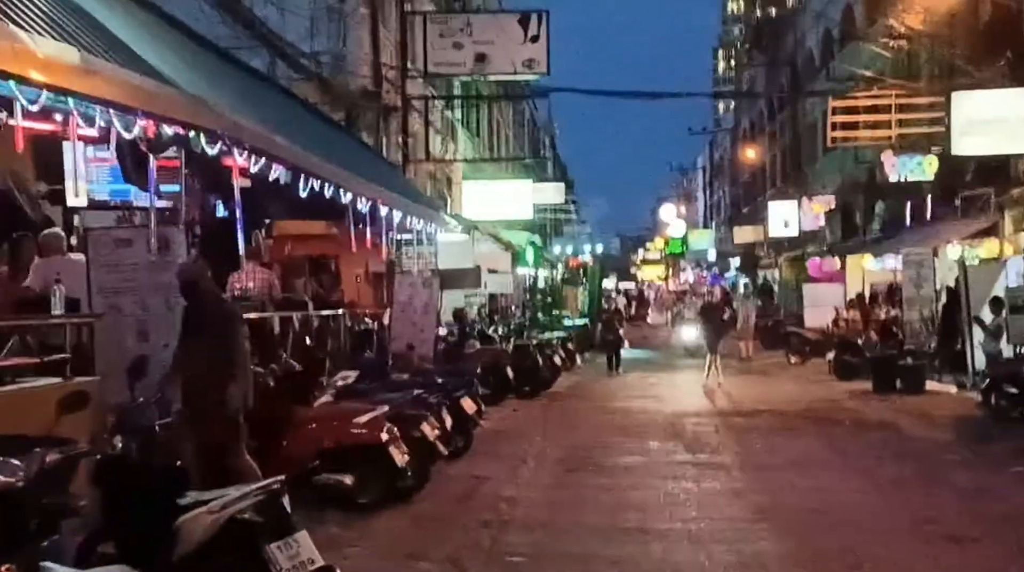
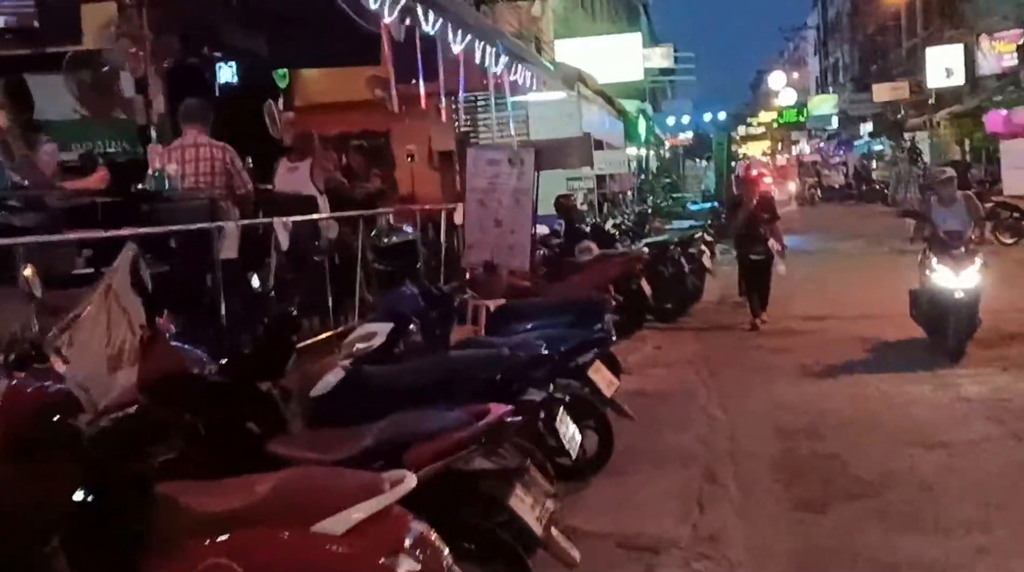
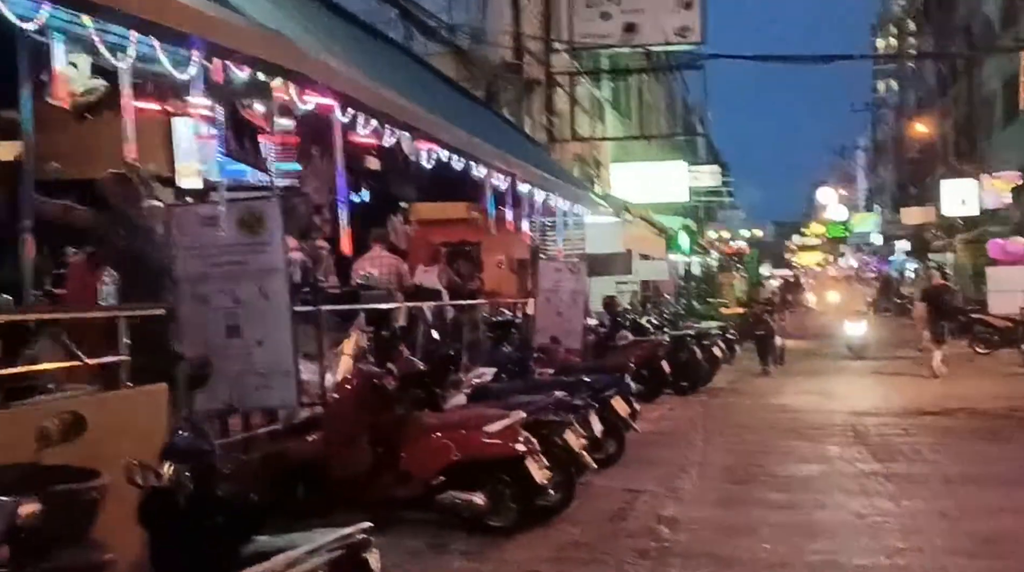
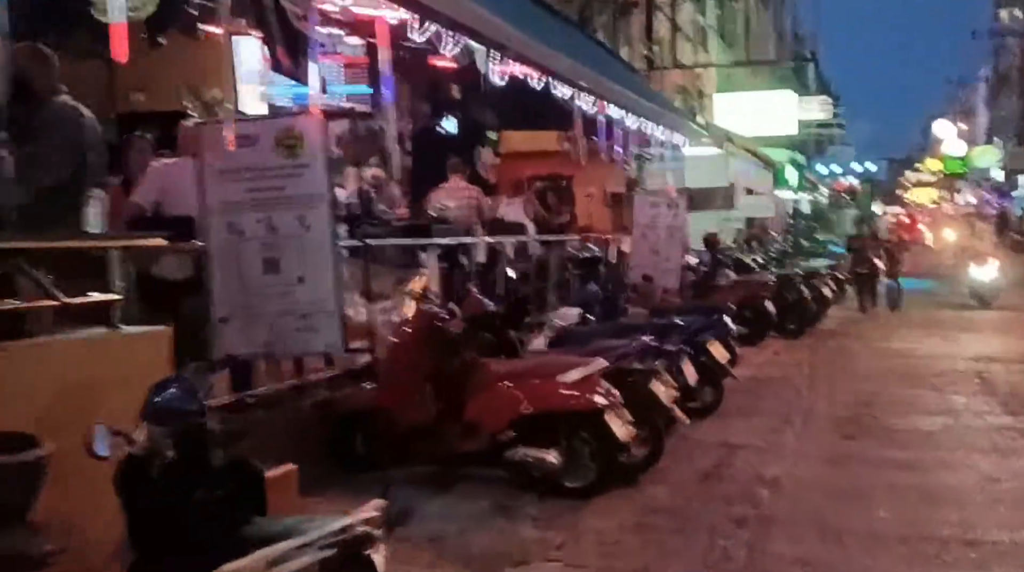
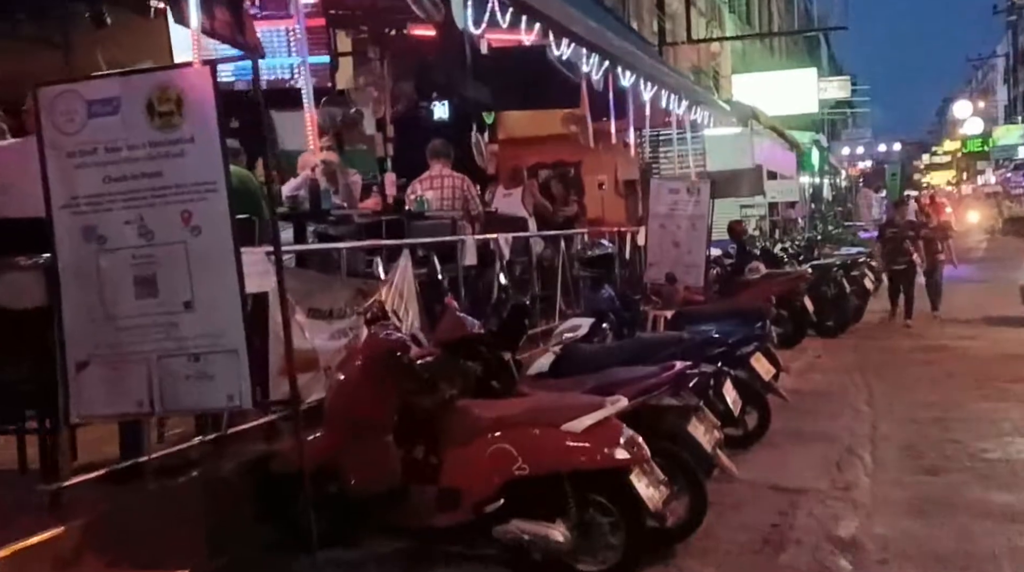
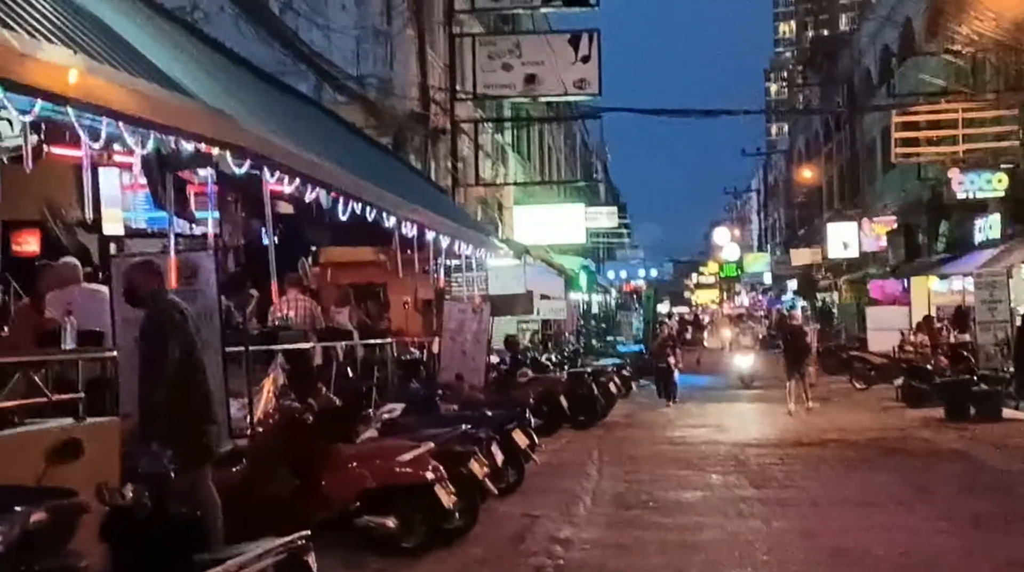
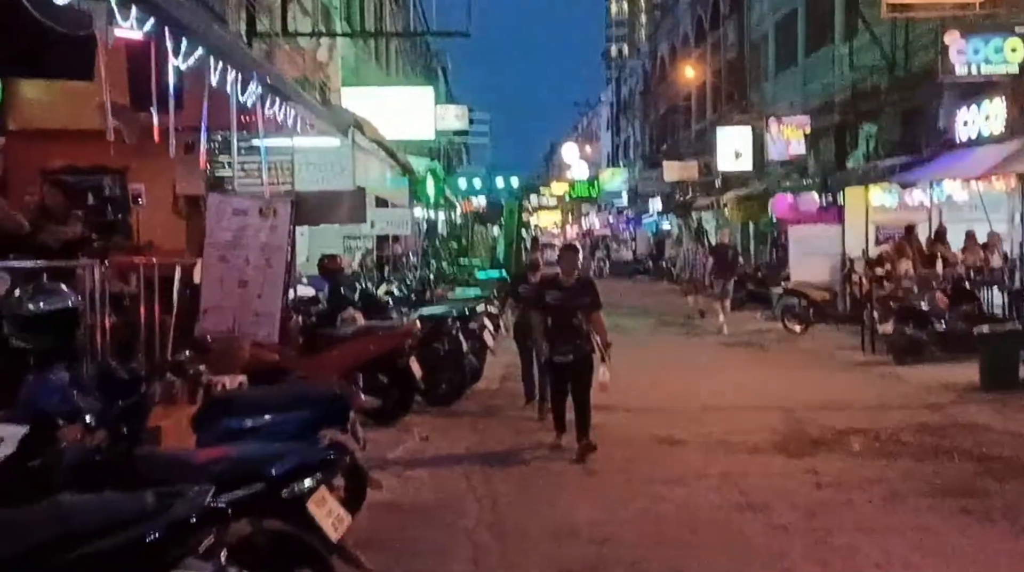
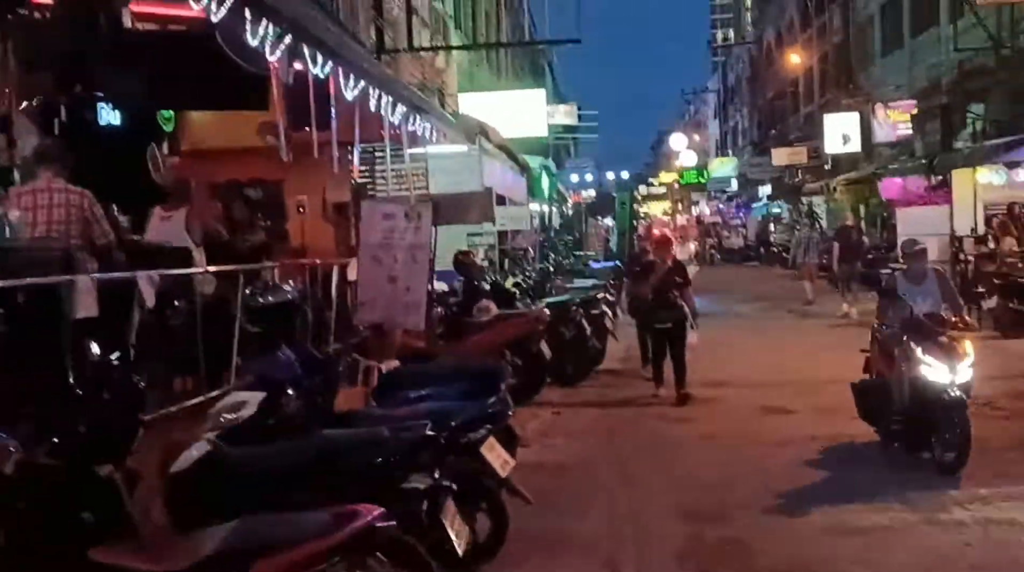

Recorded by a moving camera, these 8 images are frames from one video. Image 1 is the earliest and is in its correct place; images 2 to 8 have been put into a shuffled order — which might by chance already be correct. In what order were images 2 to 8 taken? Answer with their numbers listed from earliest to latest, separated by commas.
6, 3, 4, 5, 2, 8, 7
